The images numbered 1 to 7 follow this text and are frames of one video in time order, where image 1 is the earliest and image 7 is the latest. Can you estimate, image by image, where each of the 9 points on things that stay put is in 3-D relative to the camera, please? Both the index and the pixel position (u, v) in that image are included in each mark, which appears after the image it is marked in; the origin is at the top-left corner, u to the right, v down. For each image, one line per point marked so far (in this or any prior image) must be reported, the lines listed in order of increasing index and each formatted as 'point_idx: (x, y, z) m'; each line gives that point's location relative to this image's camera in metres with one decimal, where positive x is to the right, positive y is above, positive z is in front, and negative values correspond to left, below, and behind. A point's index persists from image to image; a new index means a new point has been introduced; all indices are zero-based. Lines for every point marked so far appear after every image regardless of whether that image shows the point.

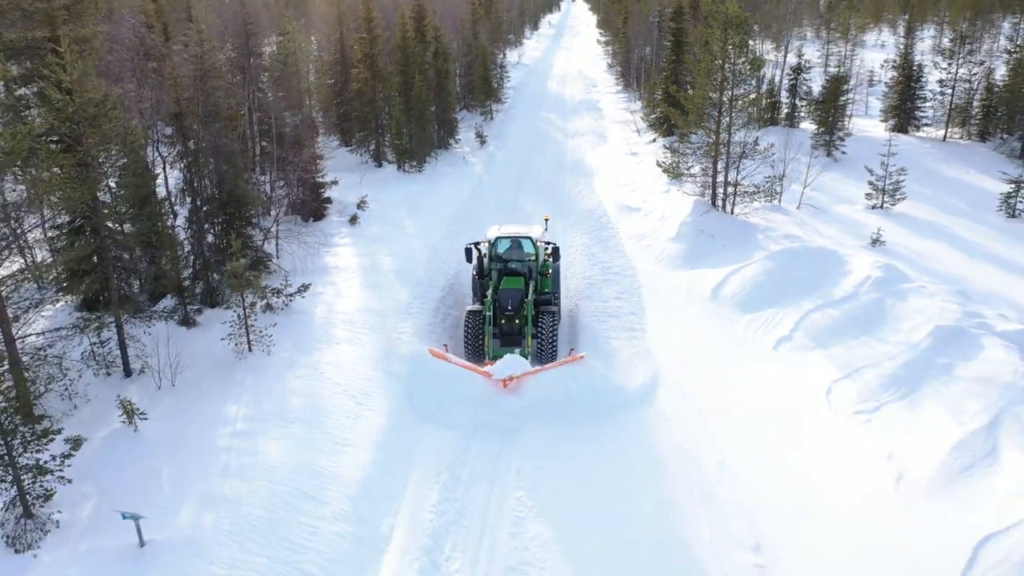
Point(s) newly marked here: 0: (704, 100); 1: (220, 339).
0: (+3.7, +3.8, +16.6) m
1: (-3.8, -0.7, +11.2) m
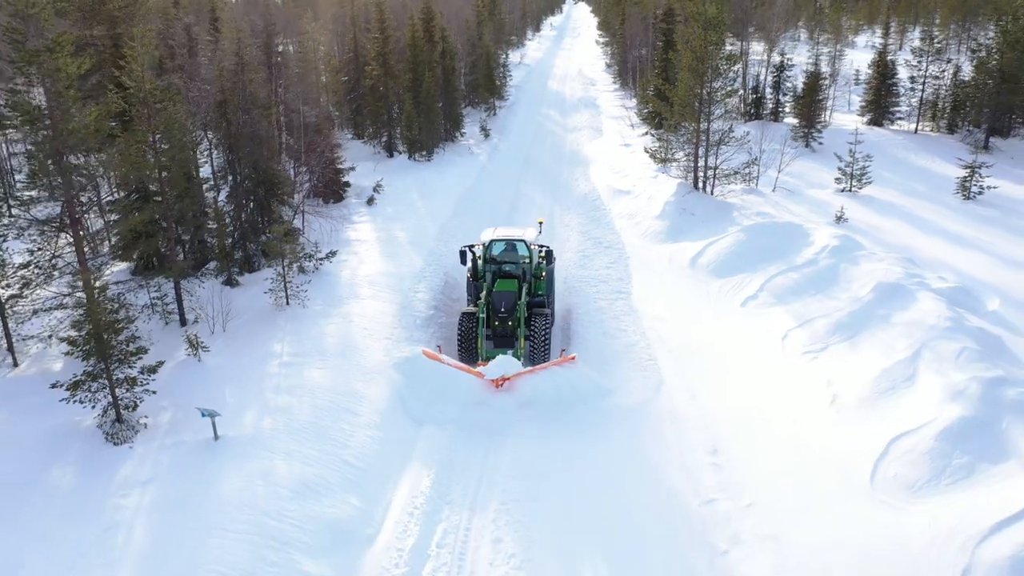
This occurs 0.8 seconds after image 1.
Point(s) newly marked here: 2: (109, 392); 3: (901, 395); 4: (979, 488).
0: (+3.8, +4.3, +18.3) m
1: (-3.8, -0.1, +13.0) m
2: (-4.3, -1.1, +9.0) m
3: (+4.5, -1.2, +9.7) m
4: (+4.4, -1.9, +7.9) m
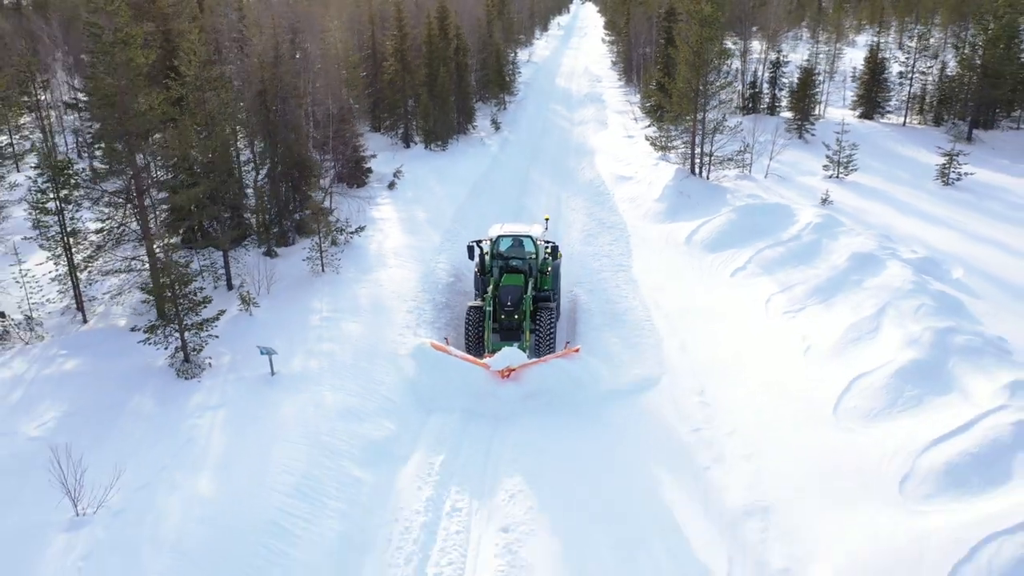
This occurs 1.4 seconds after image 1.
0: (+4.0, +4.8, +19.7) m
1: (-3.6, +0.4, +14.4) m
2: (-4.2, -0.6, +10.5) m
3: (+4.7, -0.7, +11.1) m
4: (+4.5, -1.4, +9.4) m
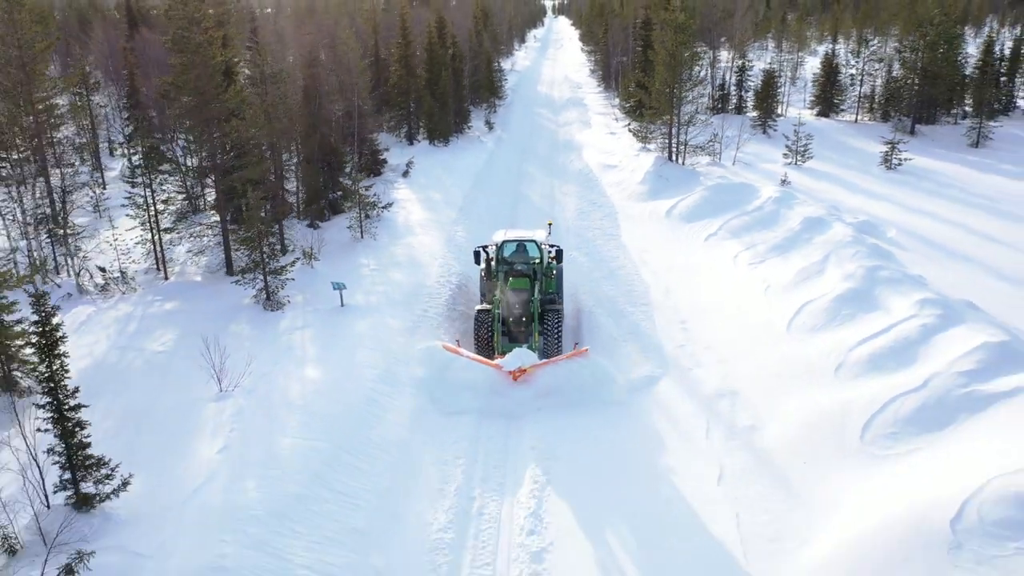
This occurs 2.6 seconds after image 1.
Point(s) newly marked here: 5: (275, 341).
0: (+4.0, +5.5, +22.6) m
1: (-3.4, +1.1, +17.0) m
2: (-3.8, +0.2, +13.0) m
3: (+5.0, +0.1, +13.9) m
4: (+4.9, -0.5, +12.1) m
5: (-3.3, -0.7, +11.7) m
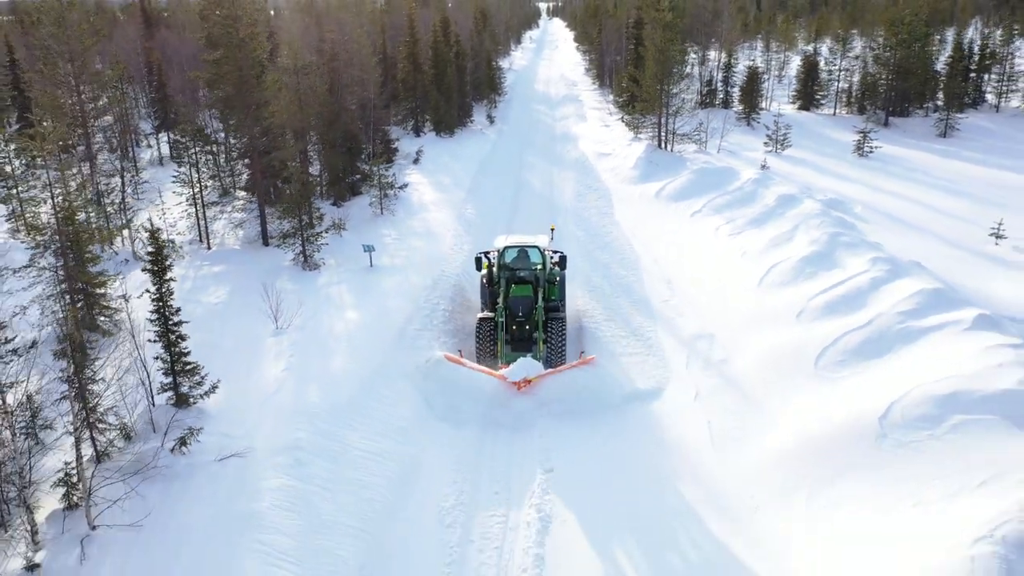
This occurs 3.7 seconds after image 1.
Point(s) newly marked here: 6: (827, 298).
0: (+4.1, +6.2, +24.5) m
1: (-3.3, +1.8, +18.8) m
2: (-3.7, +0.8, +14.9) m
3: (+5.1, +0.8, +15.8) m
4: (+5.0, +0.1, +14.0) m
5: (-3.2, -0.1, +13.5) m
6: (+4.9, -0.2, +13.2) m
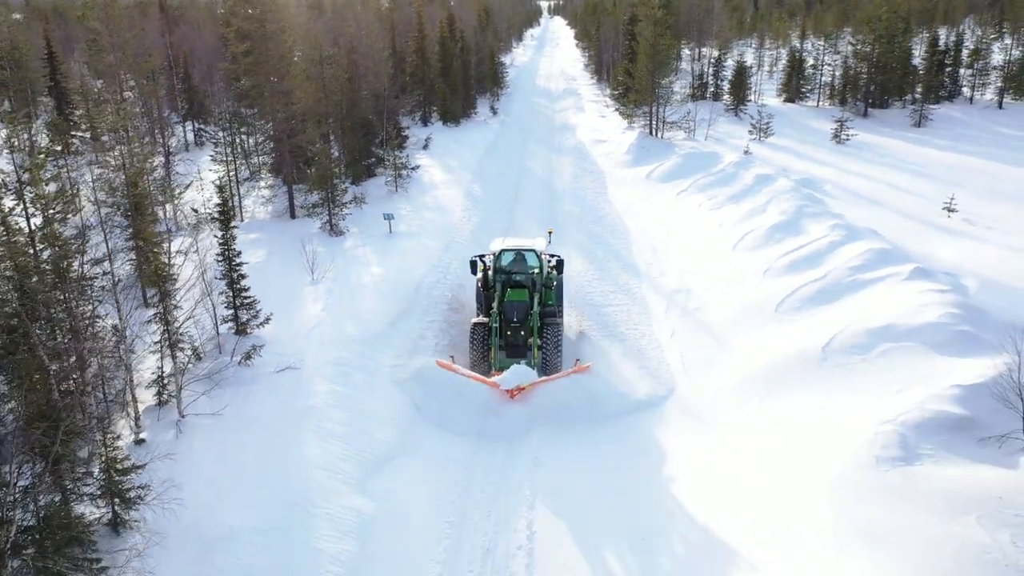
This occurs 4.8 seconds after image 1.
0: (+4.1, +6.9, +26.4) m
1: (-3.2, +2.5, +20.8) m
2: (-3.7, +1.5, +16.8) m
3: (+5.1, +1.5, +17.7) m
4: (+5.1, +0.8, +15.9) m
5: (-3.1, +0.6, +15.5) m
6: (+5.0, +0.5, +15.1) m
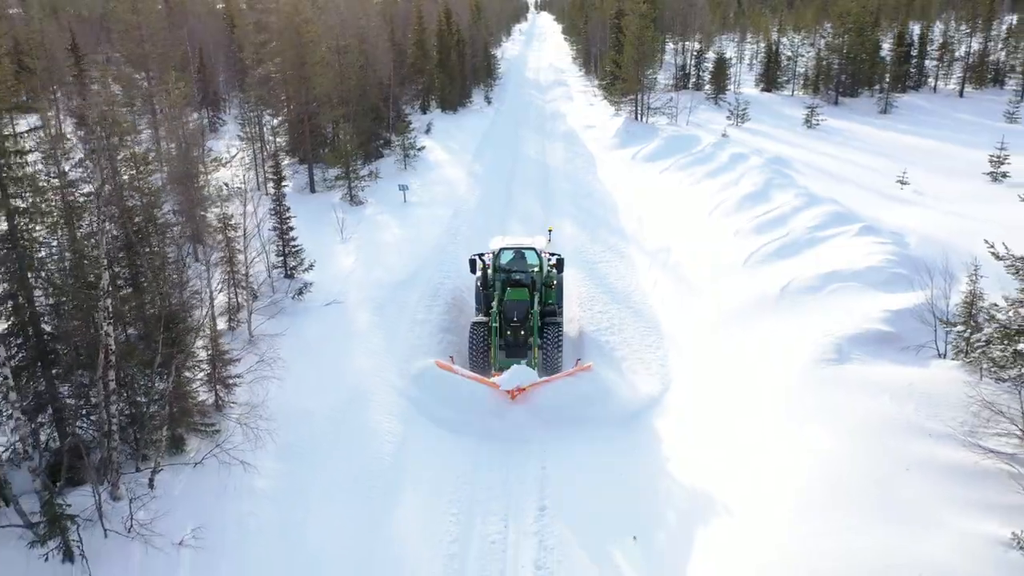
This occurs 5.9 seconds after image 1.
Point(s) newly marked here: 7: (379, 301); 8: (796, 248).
0: (+4.0, +7.8, +28.5) m
1: (-3.3, +3.3, +22.8) m
2: (-3.6, +2.3, +18.8) m
3: (+5.1, +2.3, +19.9) m
4: (+5.1, +1.7, +18.1) m
5: (-3.1, +1.4, +17.5) m
6: (+5.0, +1.4, +17.3) m
7: (-2.1, -0.2, +13.0) m
8: (+5.2, +0.7, +15.5) m
